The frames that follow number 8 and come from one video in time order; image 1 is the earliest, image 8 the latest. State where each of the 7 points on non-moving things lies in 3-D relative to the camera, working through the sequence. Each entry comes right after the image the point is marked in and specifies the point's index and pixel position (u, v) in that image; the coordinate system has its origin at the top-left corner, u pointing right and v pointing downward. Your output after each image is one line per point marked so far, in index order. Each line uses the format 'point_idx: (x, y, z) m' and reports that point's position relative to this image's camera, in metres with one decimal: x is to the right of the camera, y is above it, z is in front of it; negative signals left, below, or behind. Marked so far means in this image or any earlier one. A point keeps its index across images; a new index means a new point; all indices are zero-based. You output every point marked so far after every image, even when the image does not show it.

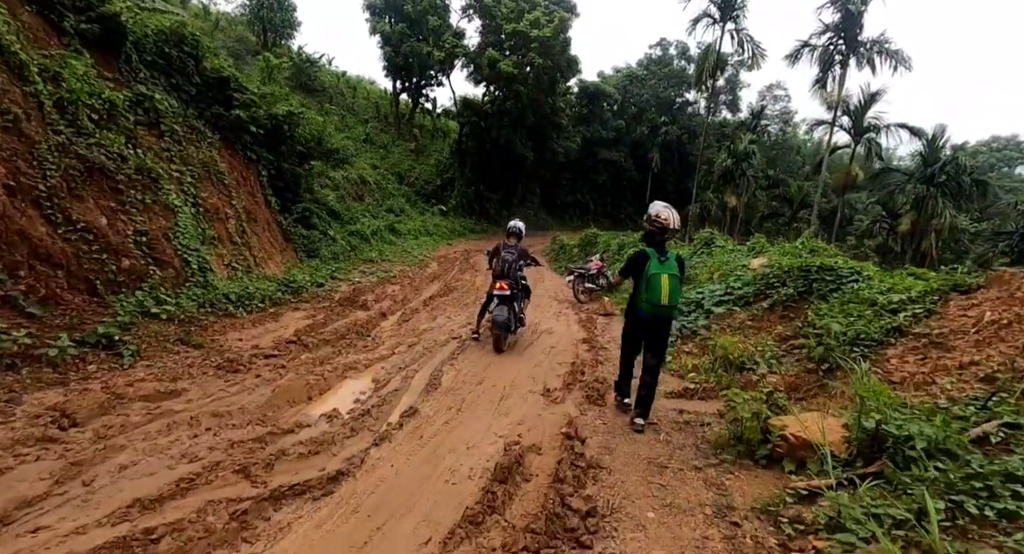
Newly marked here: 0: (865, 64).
0: (+10.5, +6.3, +15.0) m
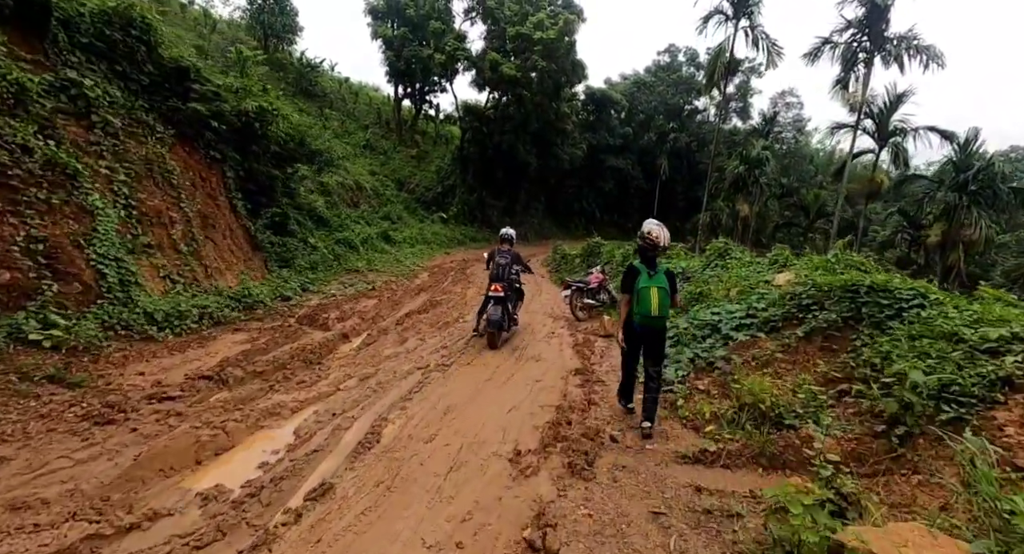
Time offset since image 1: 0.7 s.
0: (+10.4, +5.8, +13.9) m
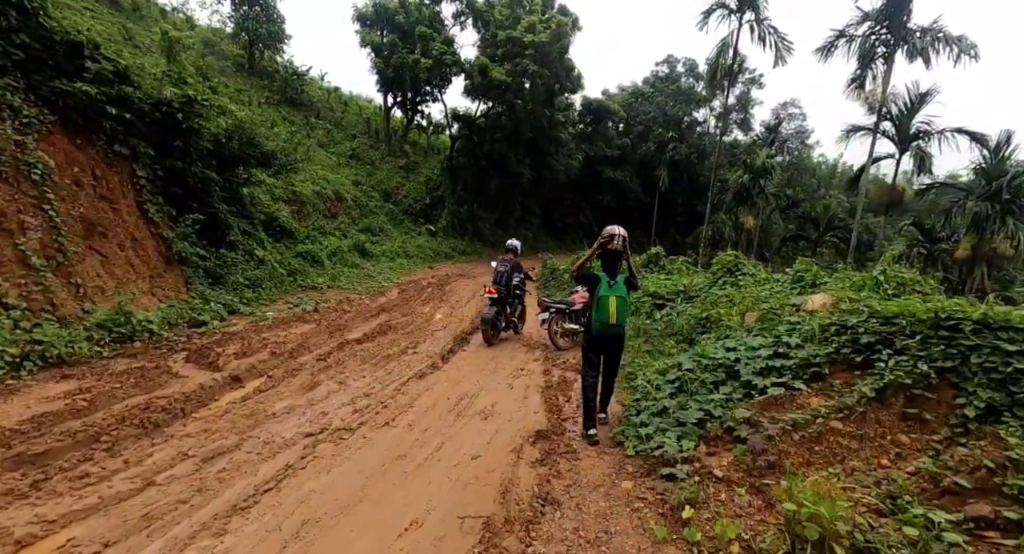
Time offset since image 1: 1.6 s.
0: (+9.9, +5.4, +12.5) m
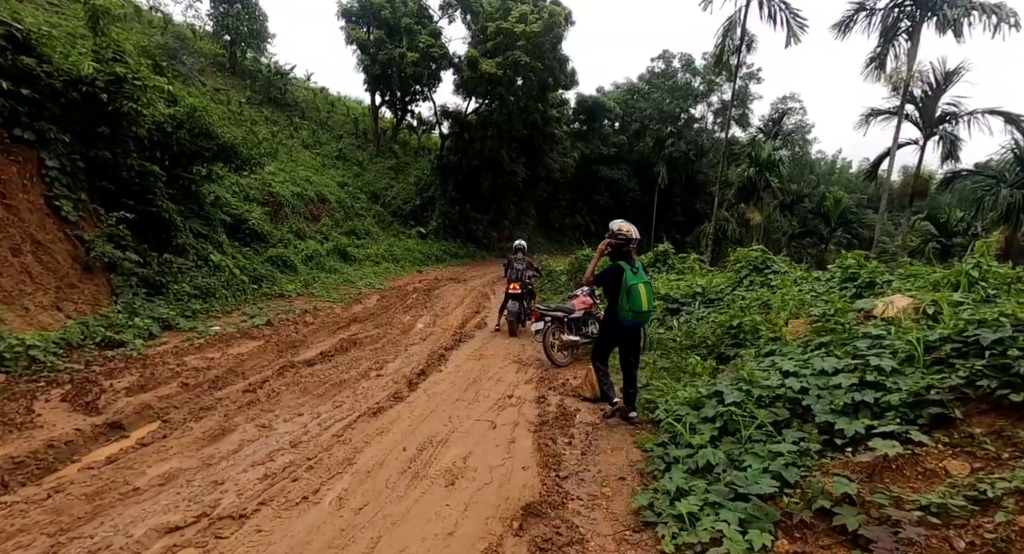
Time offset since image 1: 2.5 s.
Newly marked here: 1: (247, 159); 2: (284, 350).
0: (+9.6, +5.5, +11.3) m
1: (-5.8, +2.6, +11.1) m
2: (-2.7, -0.9, +6.2) m
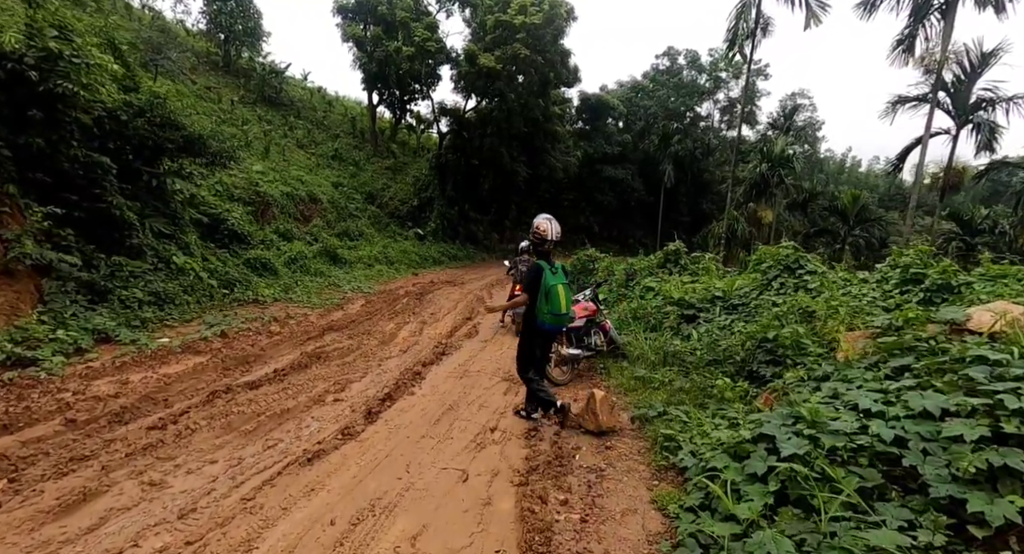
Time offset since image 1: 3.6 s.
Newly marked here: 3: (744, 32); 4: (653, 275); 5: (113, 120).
0: (+9.5, +5.5, +10.3) m
1: (-5.9, +2.5, +10.2) m
2: (-2.9, -0.9, +5.3) m
3: (+6.0, +6.4, +13.3) m
4: (+2.5, 0.0, +9.0) m
5: (-6.3, +2.5, +8.1) m
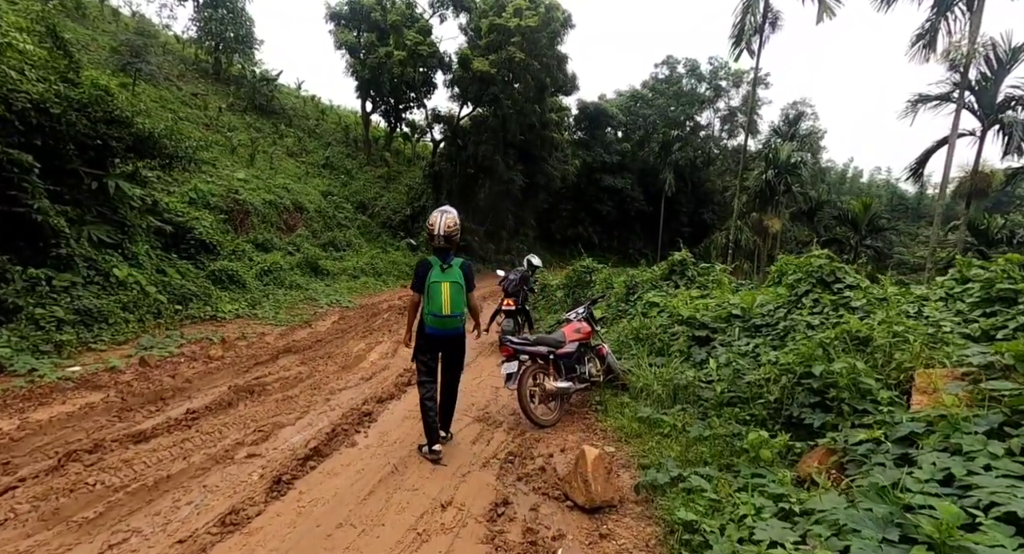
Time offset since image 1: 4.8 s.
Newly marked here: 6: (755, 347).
0: (+9.3, +5.3, +9.4) m
1: (-6.1, +2.2, +9.2) m
2: (-3.1, -1.1, +4.2) m
3: (+5.8, +6.0, +12.4) m
4: (+2.3, -0.2, +8.0) m
5: (-6.6, +2.3, +7.1) m
6: (+2.3, -0.6, +4.8) m
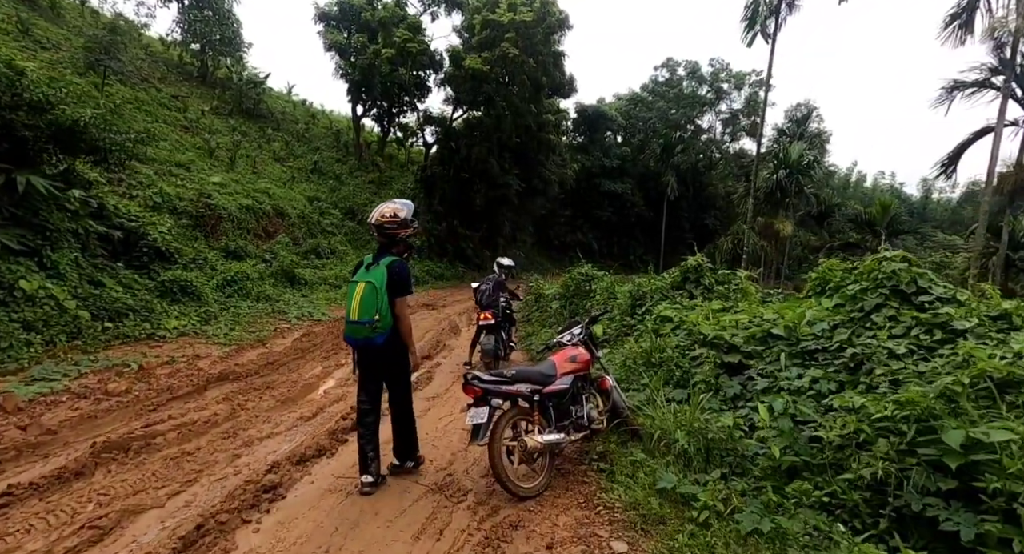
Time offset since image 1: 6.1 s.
0: (+9.1, +5.2, +8.2) m
1: (-6.3, +2.0, +8.0) m
2: (-3.3, -1.2, +2.9) m
3: (+5.6, +5.9, +11.2) m
4: (+2.1, -0.3, +6.7) m
5: (-6.8, +2.1, +5.9) m
6: (+2.1, -0.7, +3.5) m
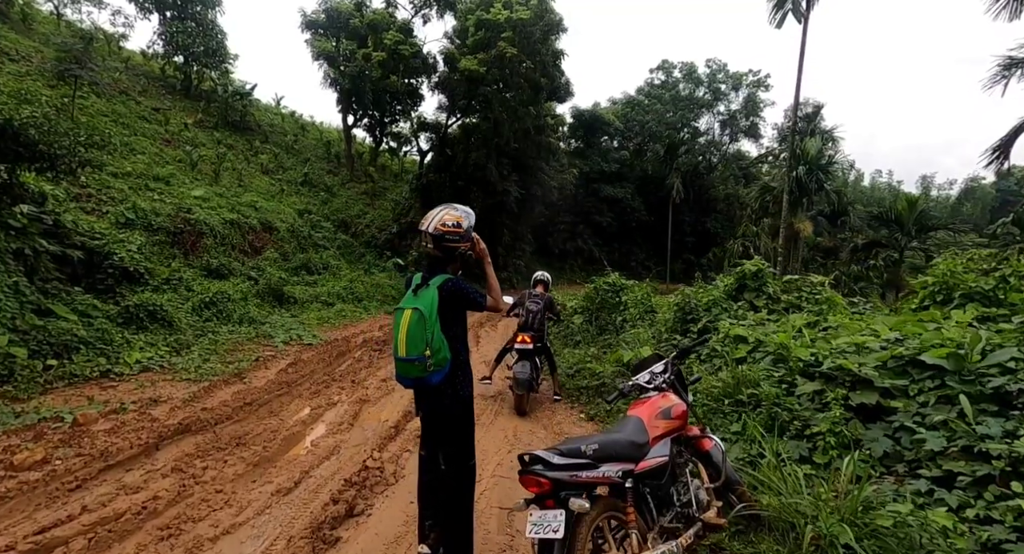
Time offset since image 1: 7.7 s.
0: (+9.2, +5.2, +7.2) m
1: (-6.1, +1.7, +6.8) m
2: (-2.9, -1.3, +1.7) m
3: (+5.7, +5.8, +10.2) m
4: (+2.4, -0.4, +5.5) m
5: (-6.5, +1.8, +4.7) m
6: (+2.4, -0.7, +2.3) m
